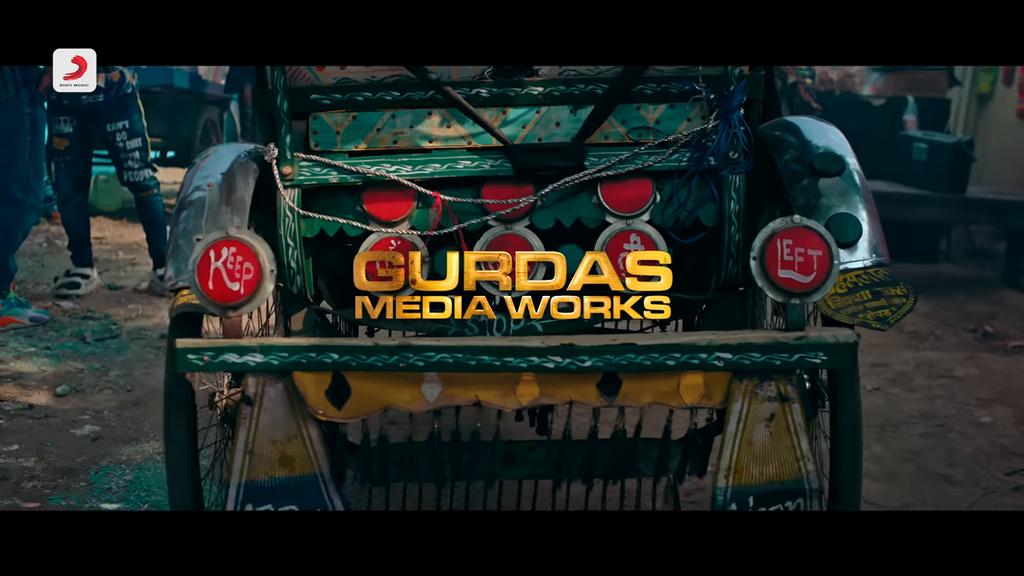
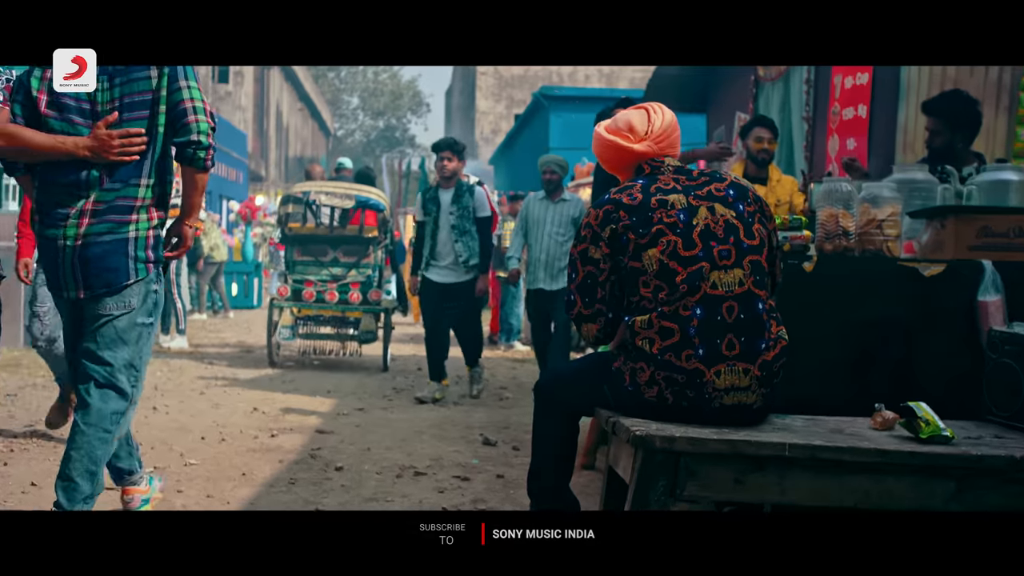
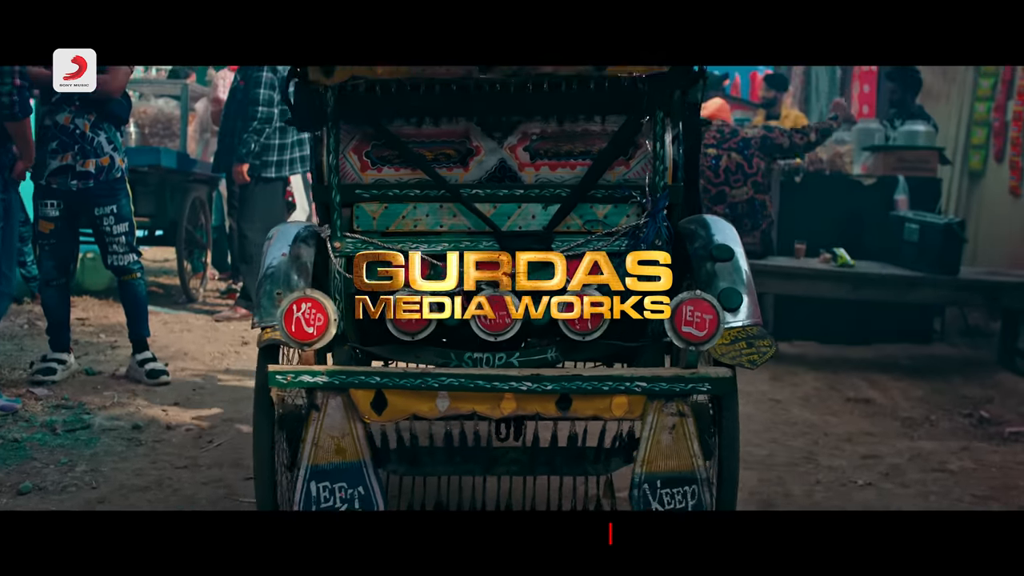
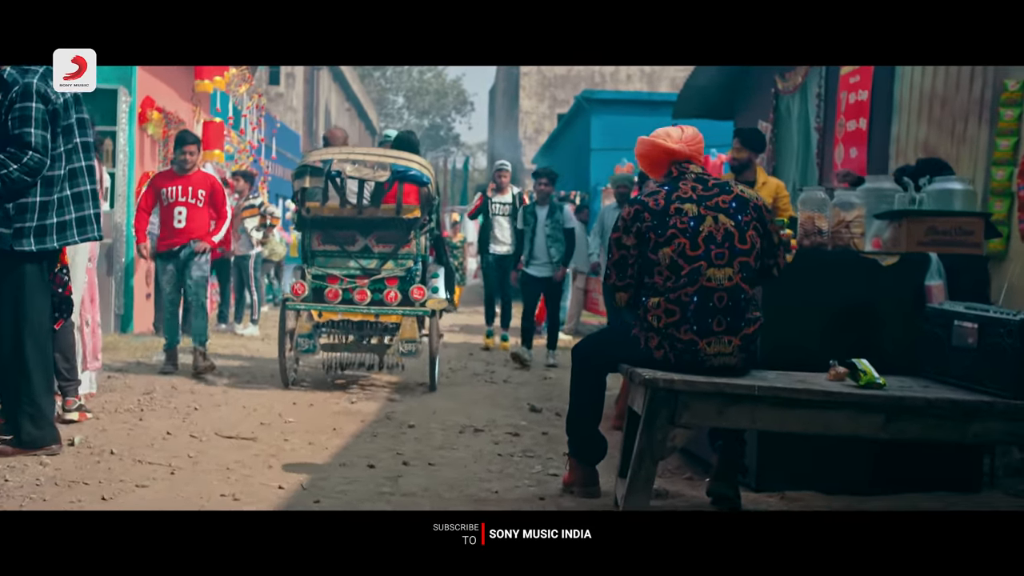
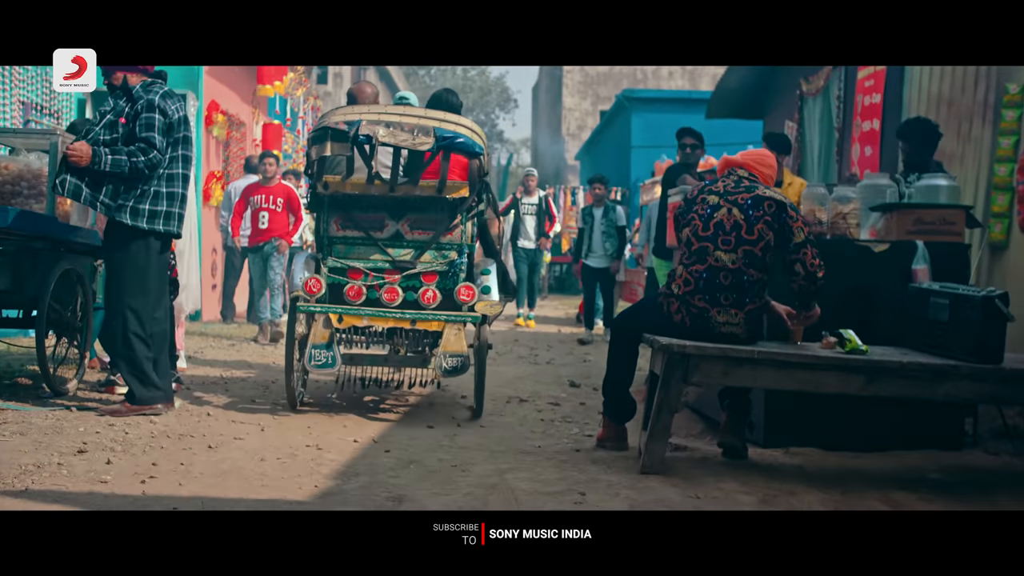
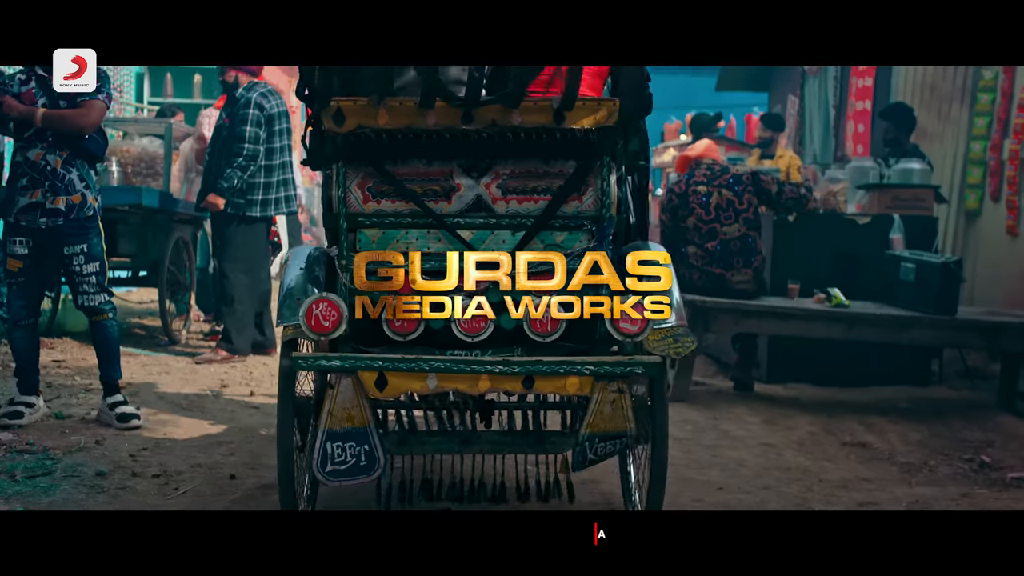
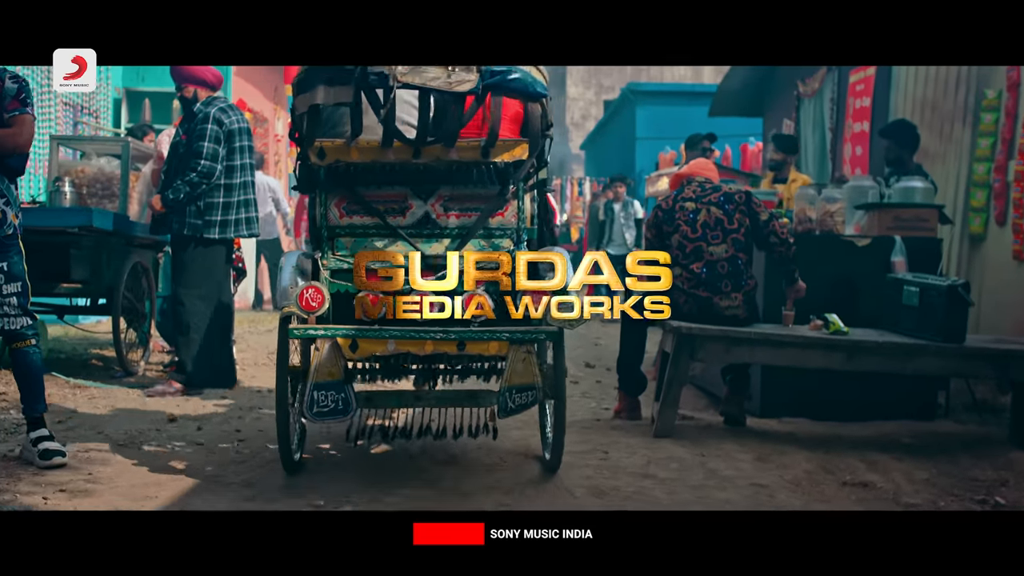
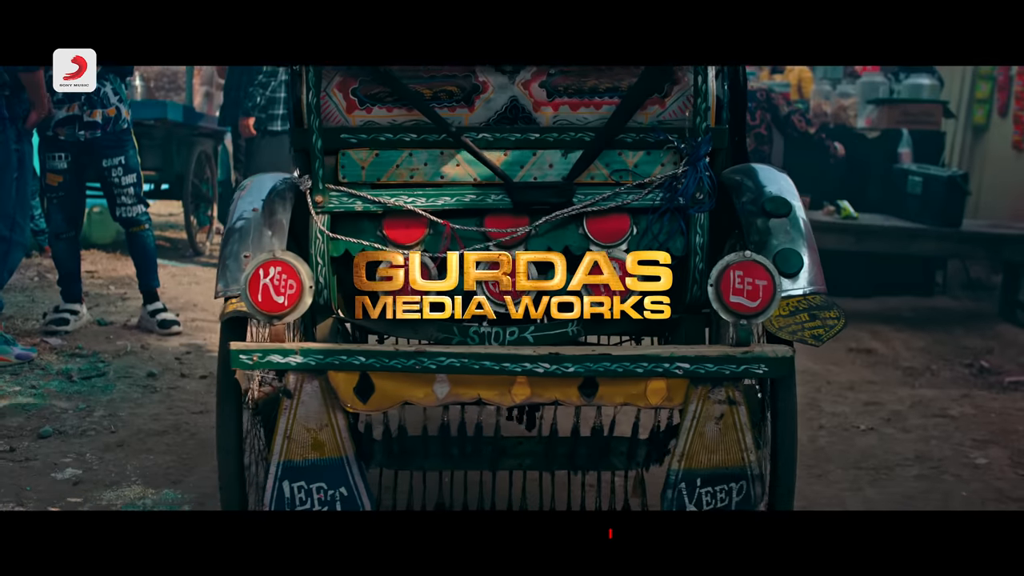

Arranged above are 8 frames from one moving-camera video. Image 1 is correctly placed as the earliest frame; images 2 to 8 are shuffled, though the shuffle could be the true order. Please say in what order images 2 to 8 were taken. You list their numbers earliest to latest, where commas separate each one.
8, 3, 6, 7, 5, 4, 2
